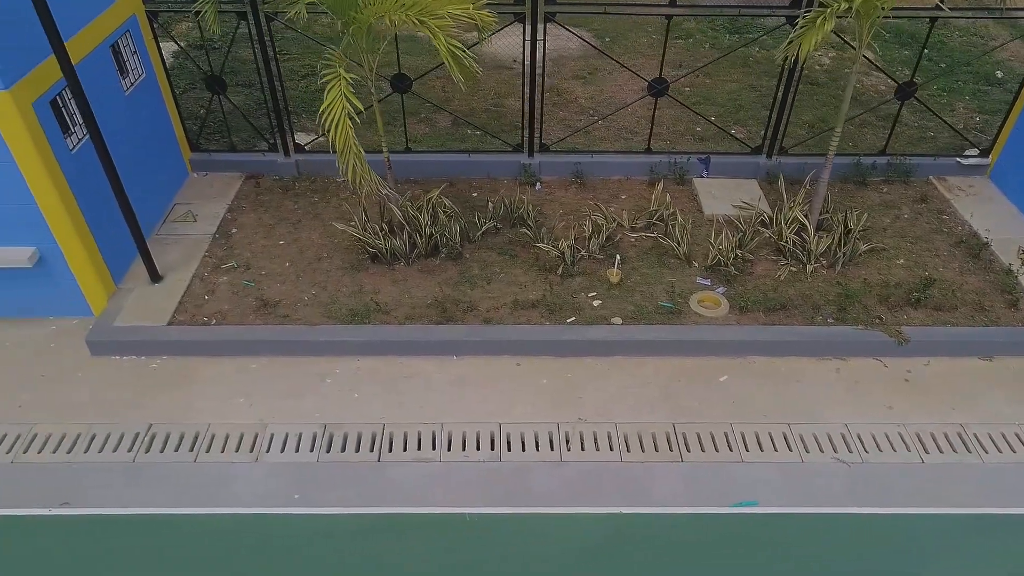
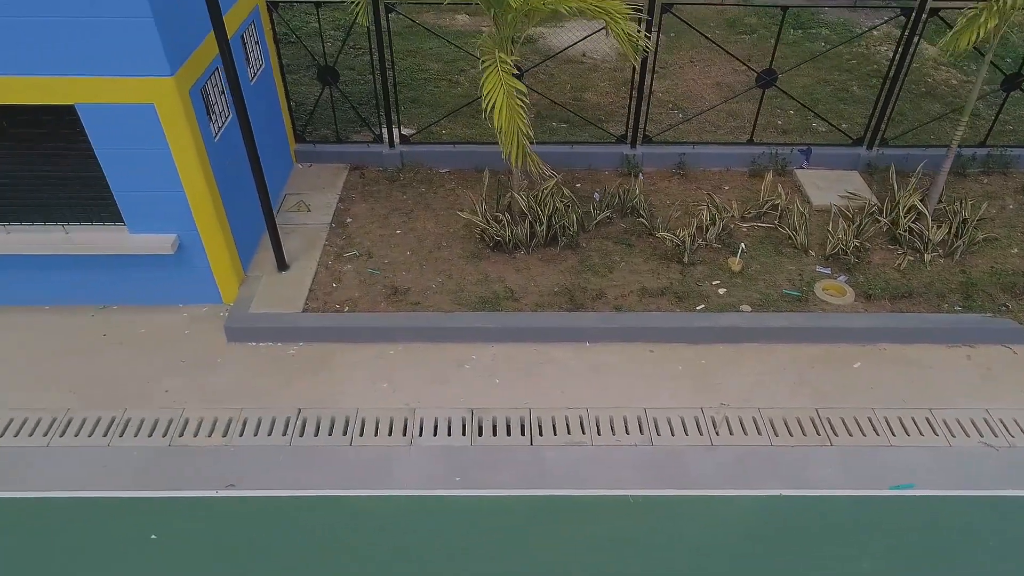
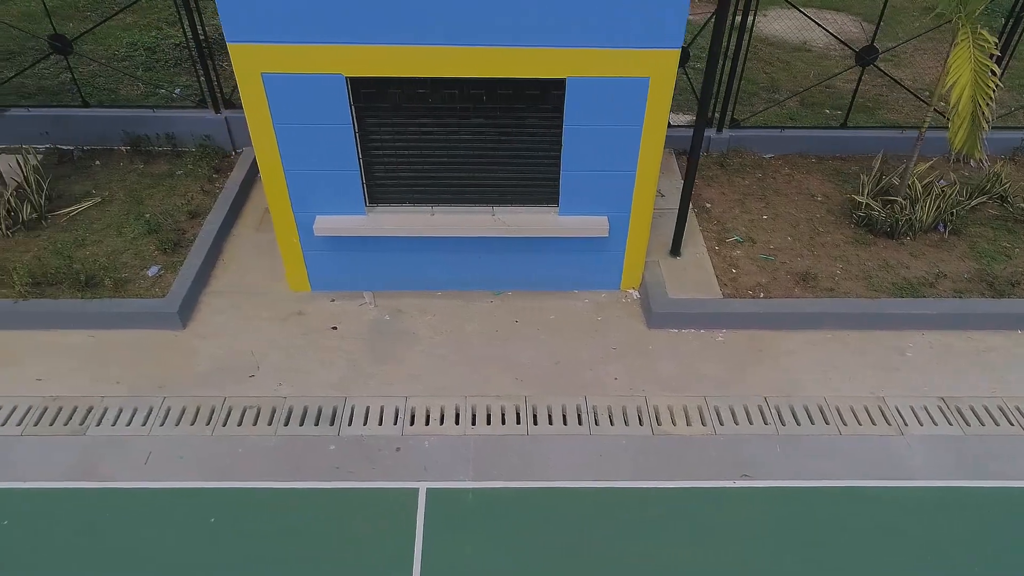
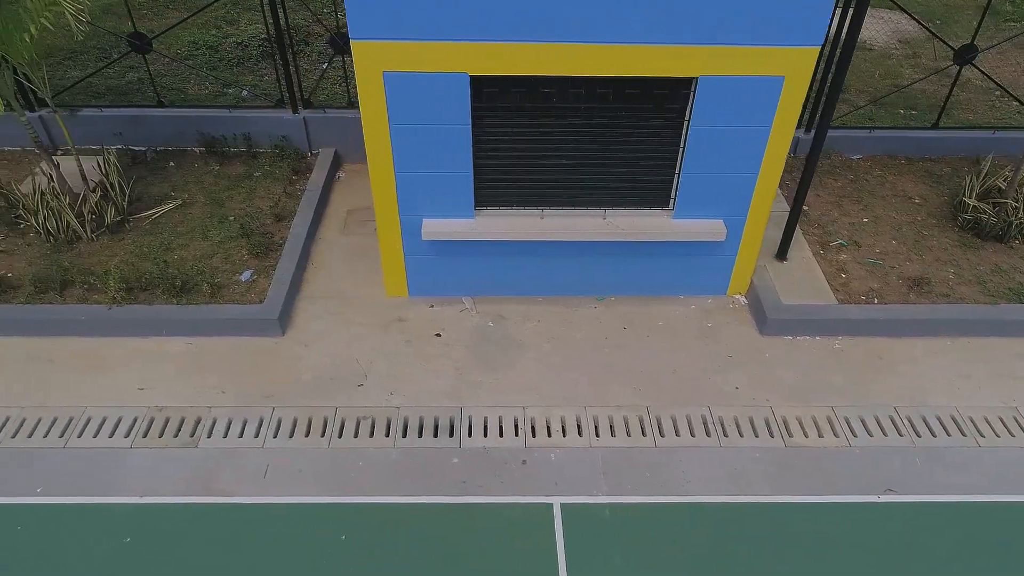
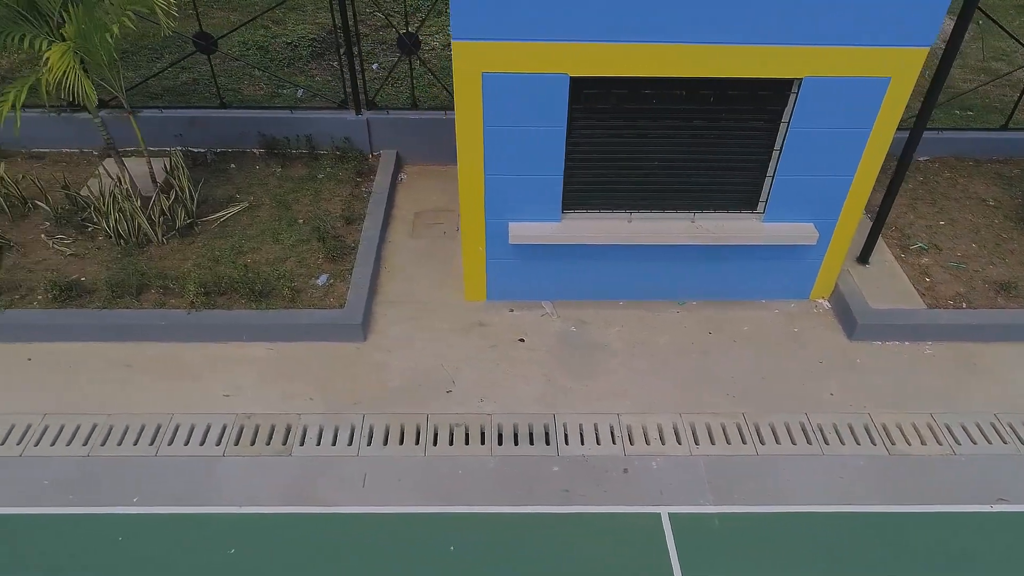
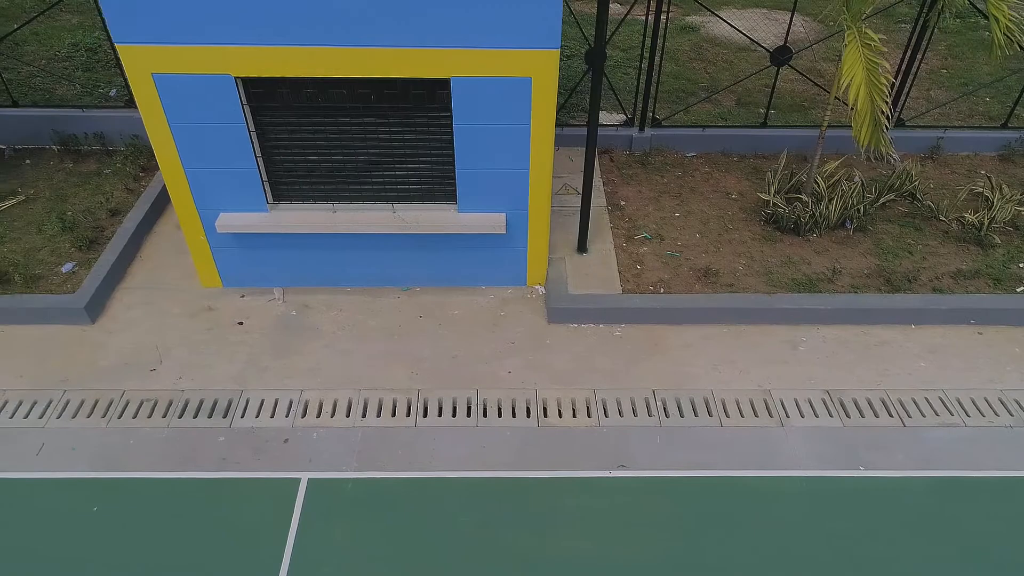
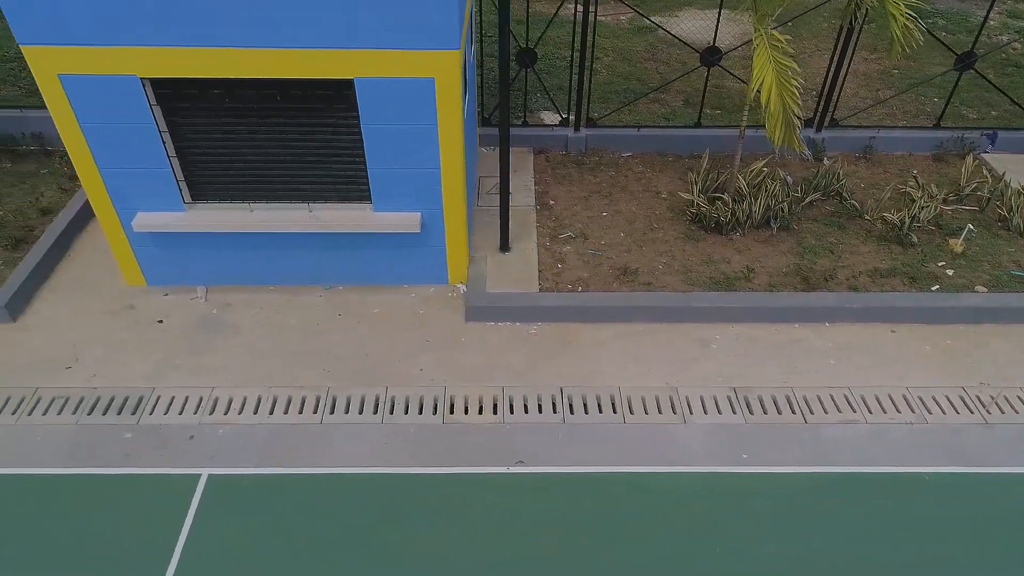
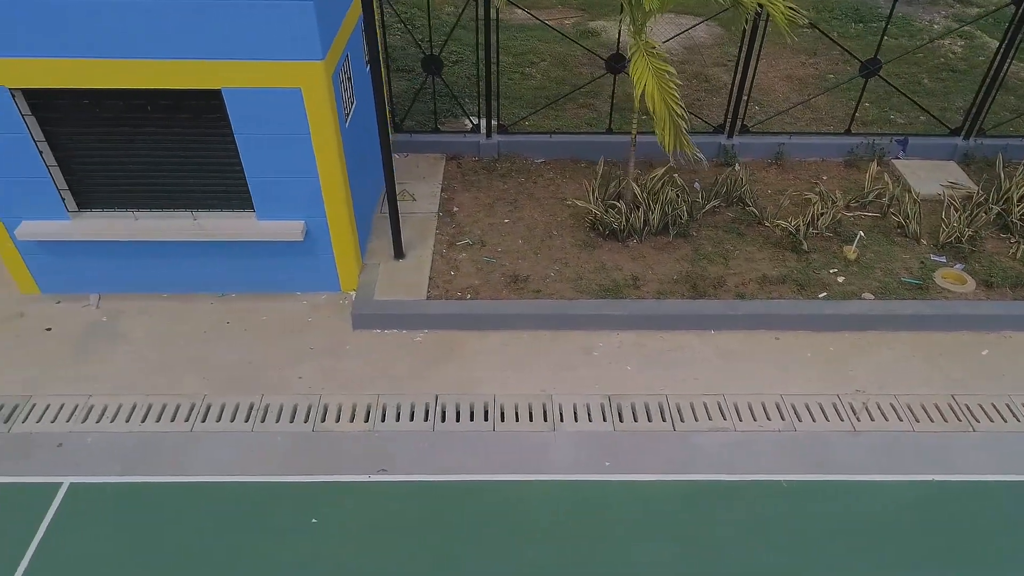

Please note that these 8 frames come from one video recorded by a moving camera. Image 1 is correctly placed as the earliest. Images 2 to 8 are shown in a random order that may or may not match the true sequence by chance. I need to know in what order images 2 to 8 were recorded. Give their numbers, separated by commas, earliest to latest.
2, 8, 7, 6, 3, 4, 5
